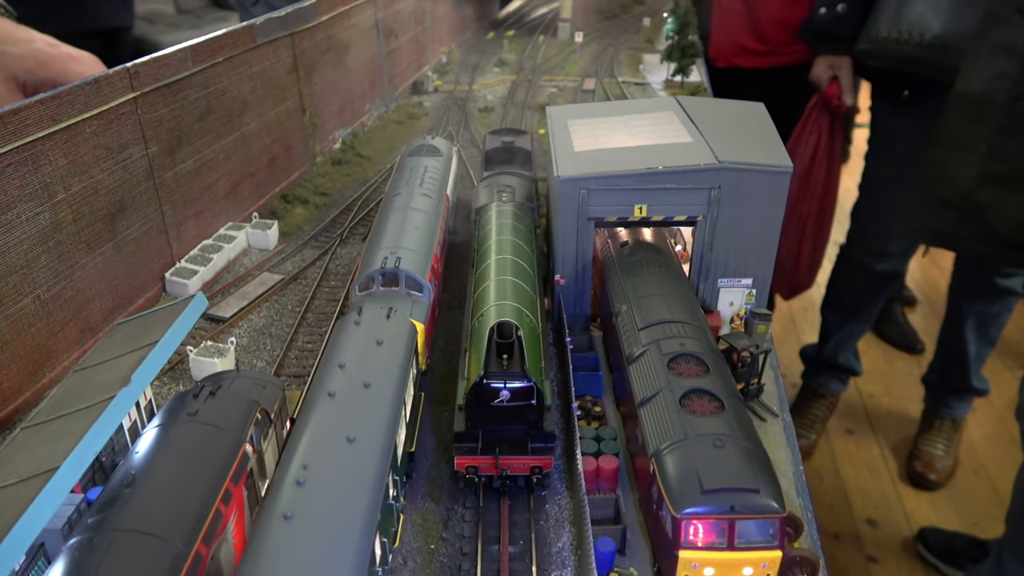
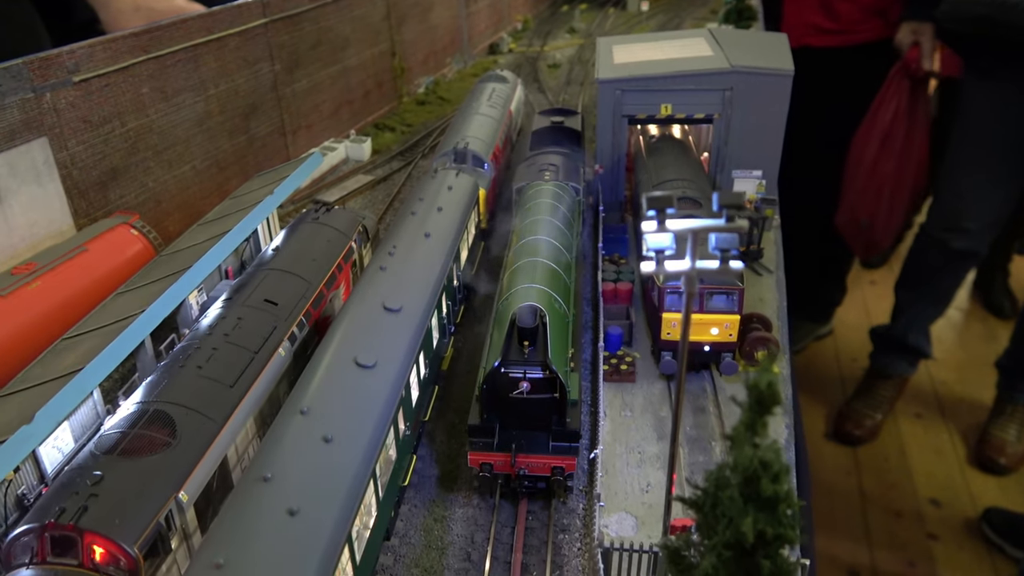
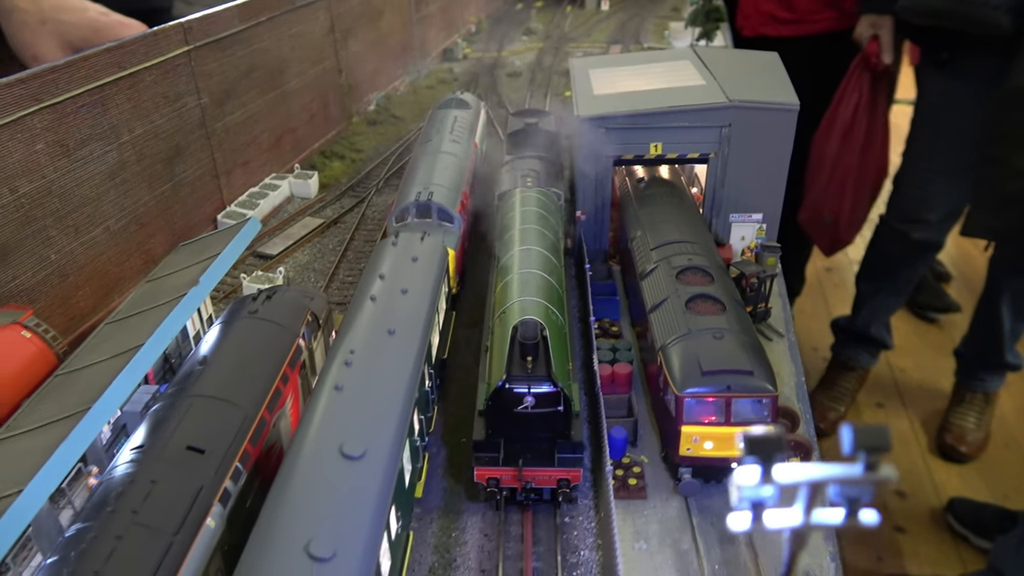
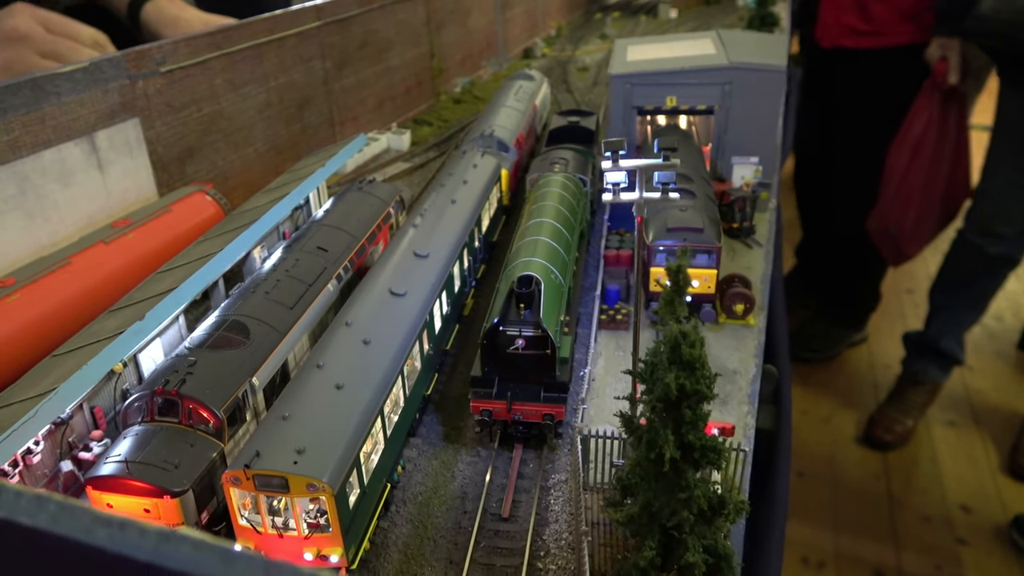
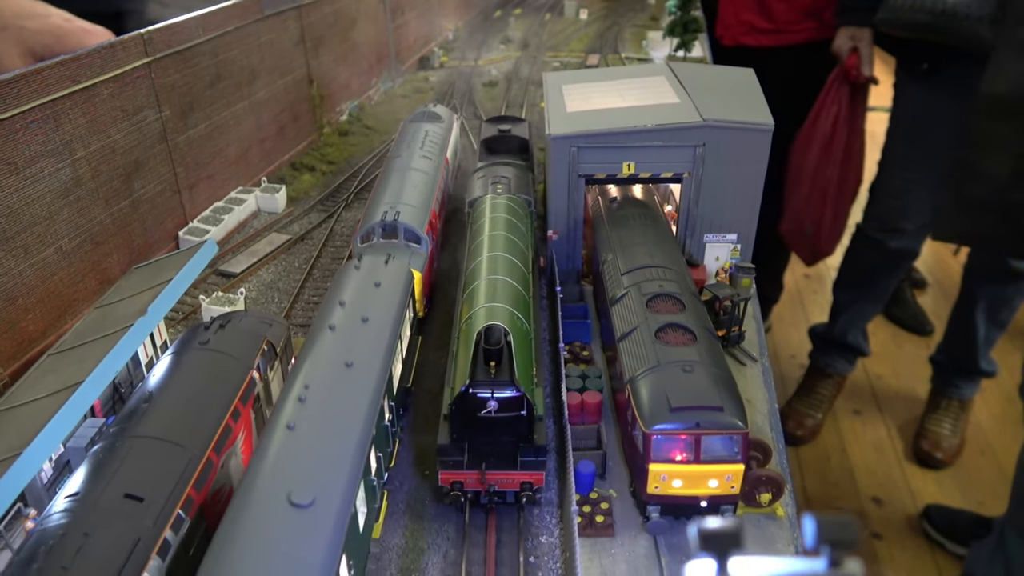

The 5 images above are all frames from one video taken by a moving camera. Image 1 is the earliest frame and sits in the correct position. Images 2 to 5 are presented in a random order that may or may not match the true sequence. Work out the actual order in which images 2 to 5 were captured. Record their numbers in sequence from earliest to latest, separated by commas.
5, 3, 2, 4
